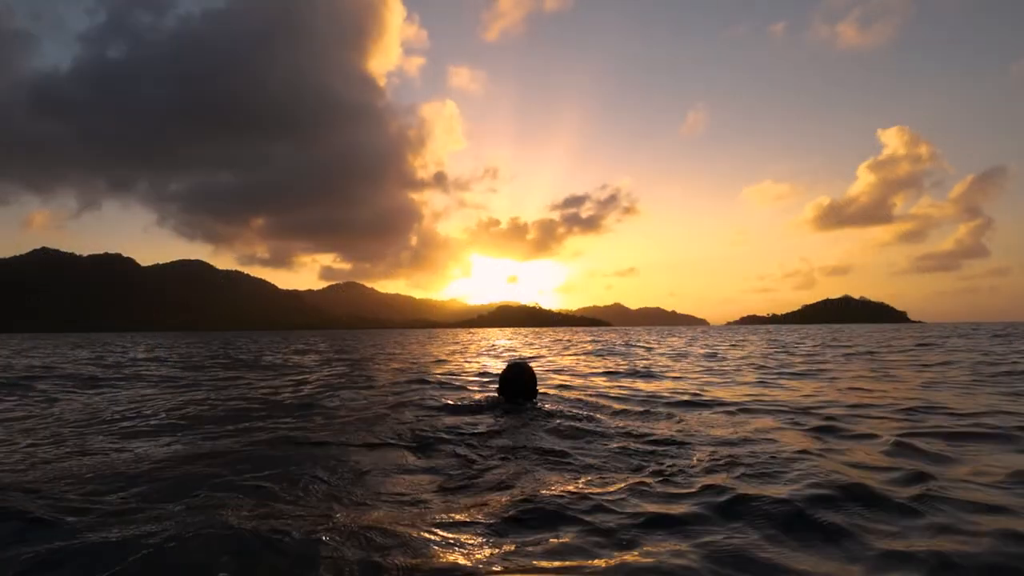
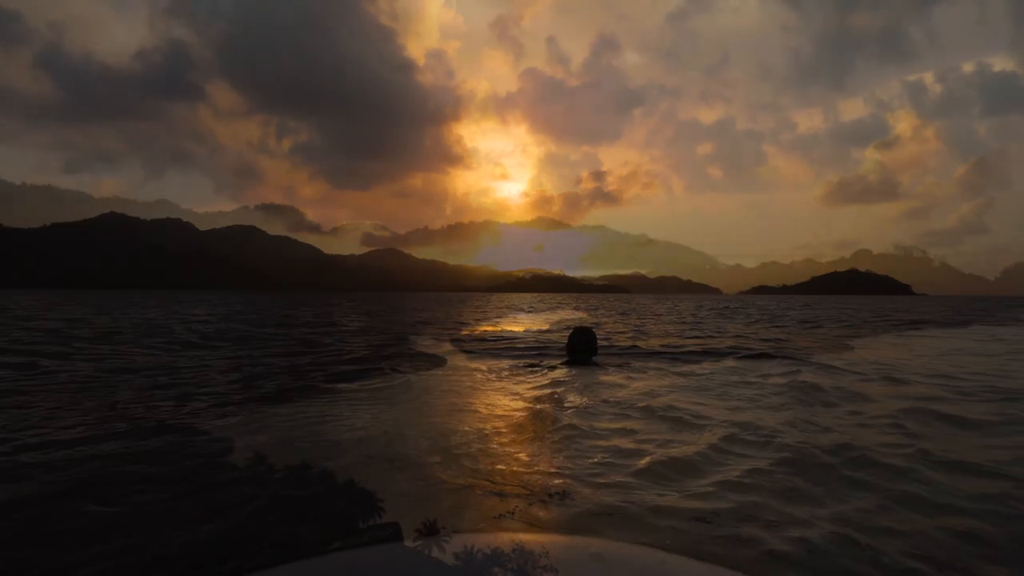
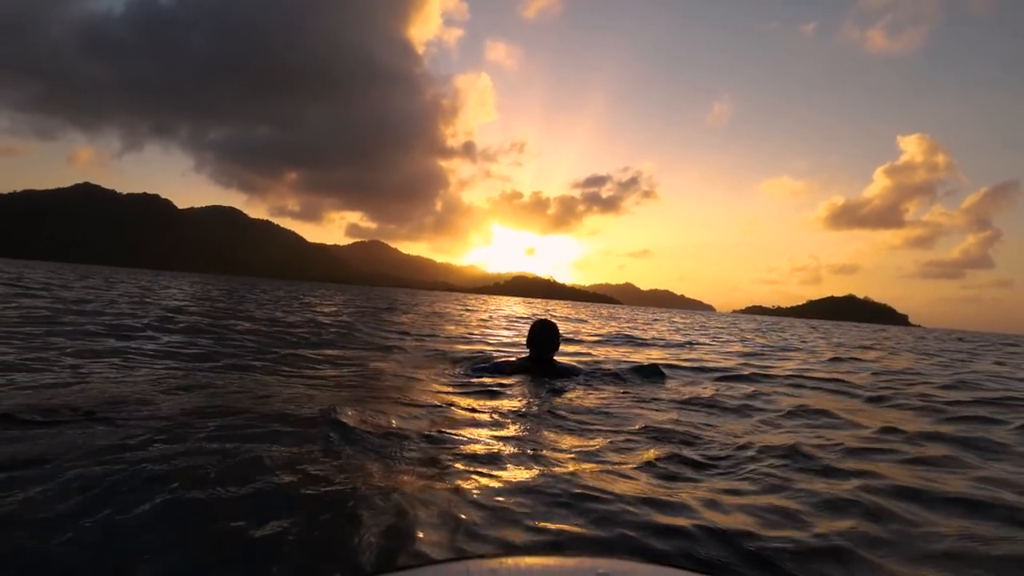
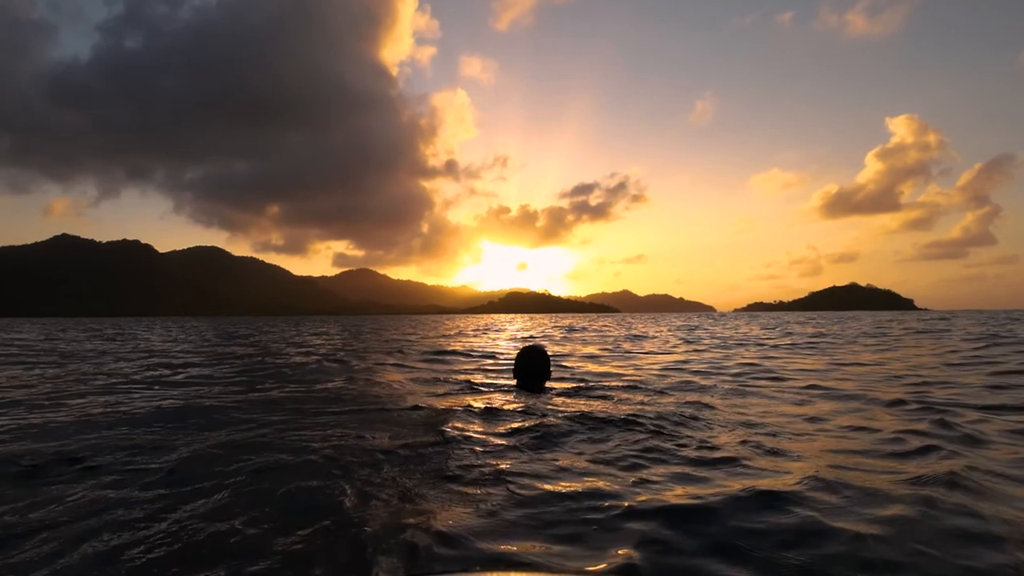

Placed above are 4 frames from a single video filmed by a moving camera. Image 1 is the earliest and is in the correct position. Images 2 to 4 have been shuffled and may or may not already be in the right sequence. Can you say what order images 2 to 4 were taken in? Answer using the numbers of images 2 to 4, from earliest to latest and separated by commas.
4, 3, 2
